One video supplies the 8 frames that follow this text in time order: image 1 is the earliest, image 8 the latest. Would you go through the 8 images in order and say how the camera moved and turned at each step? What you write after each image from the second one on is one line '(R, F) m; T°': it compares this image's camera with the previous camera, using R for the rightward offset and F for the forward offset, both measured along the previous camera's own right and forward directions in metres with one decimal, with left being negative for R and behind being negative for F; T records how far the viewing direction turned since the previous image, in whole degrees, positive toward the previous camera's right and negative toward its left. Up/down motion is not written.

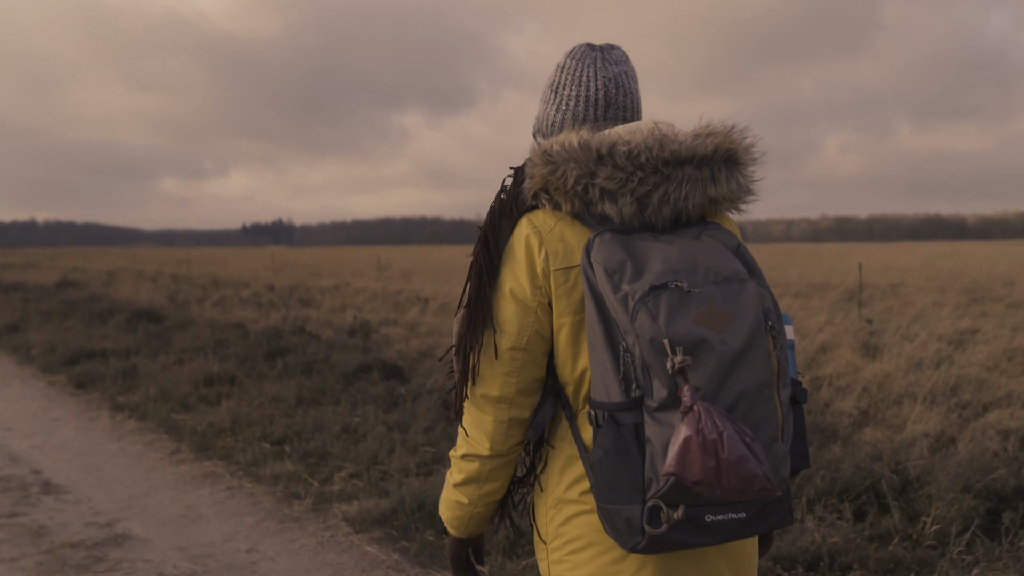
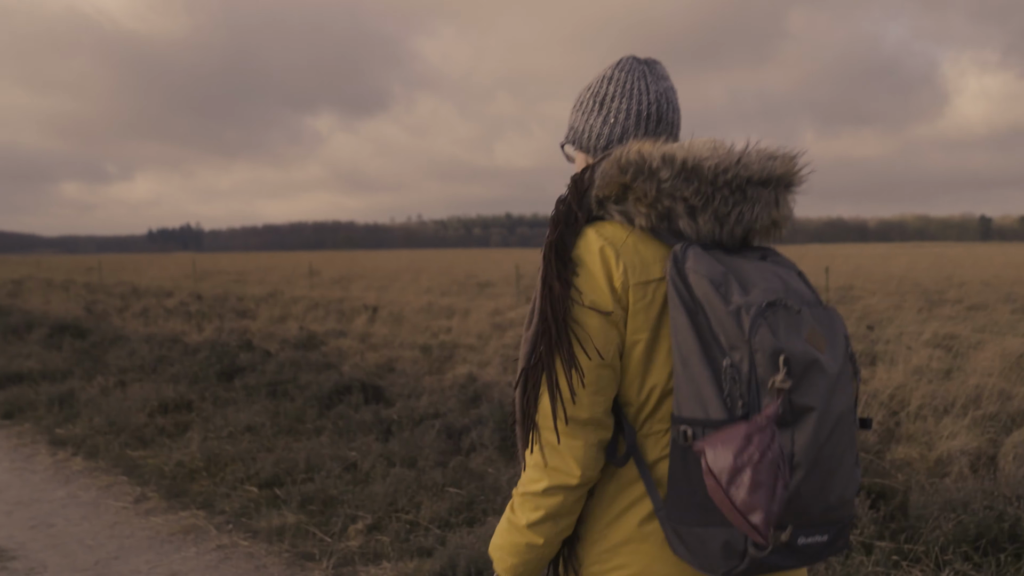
(-0.3, +0.3) m; +5°
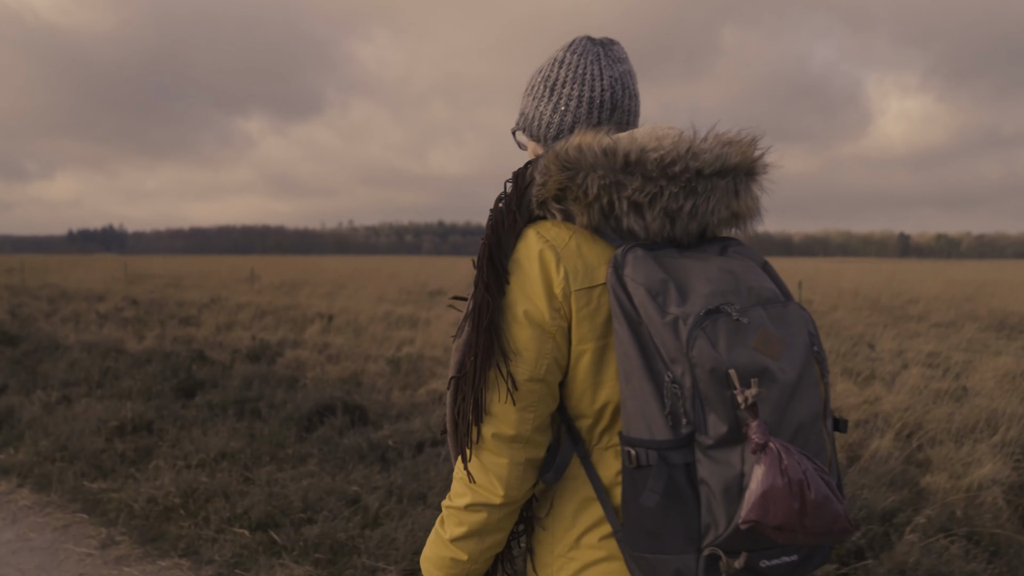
(-0.3, +0.3) m; +4°
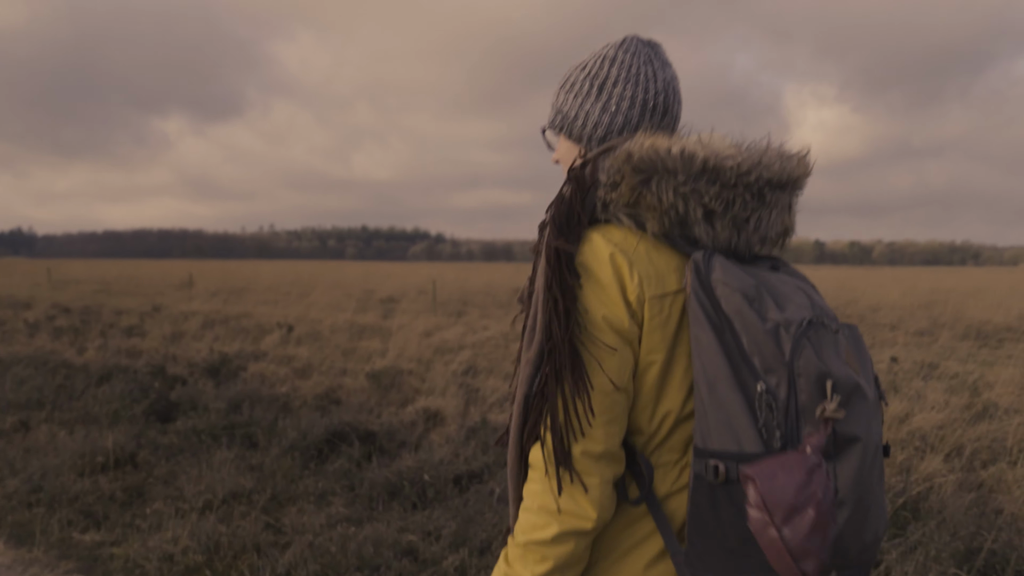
(-0.5, +0.3) m; +4°
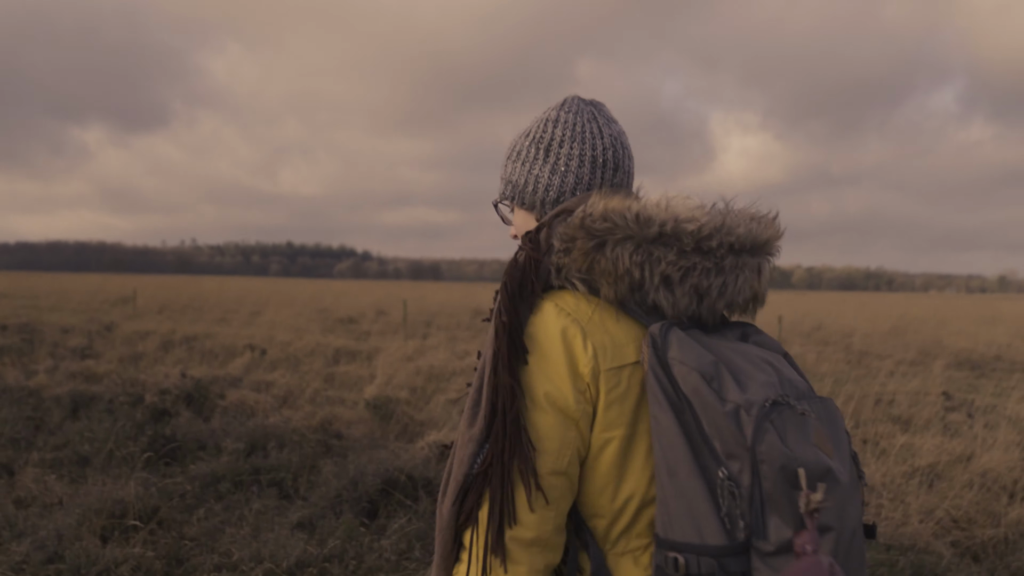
(-0.7, +0.3) m; +4°
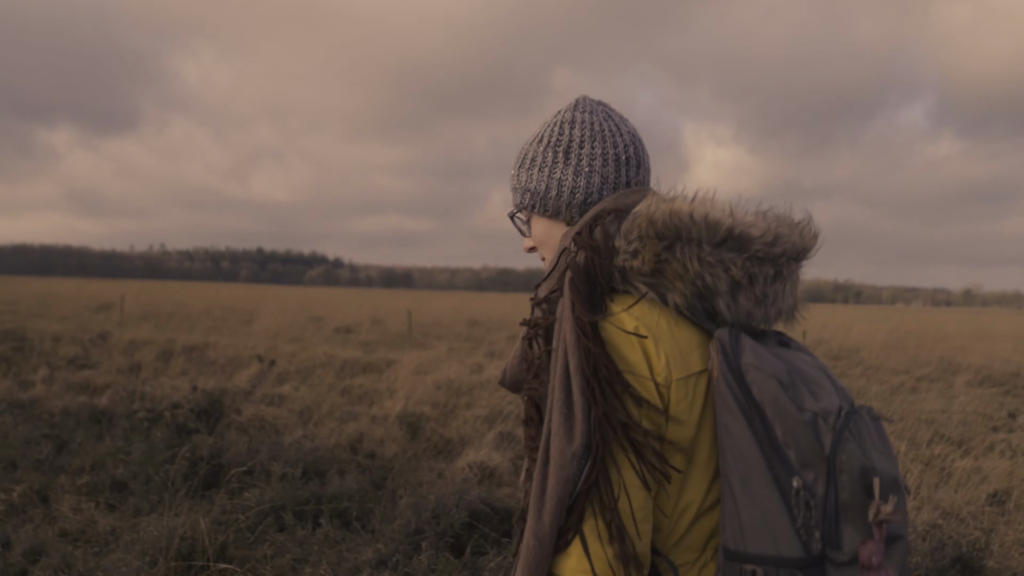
(-0.5, +0.2) m; +1°
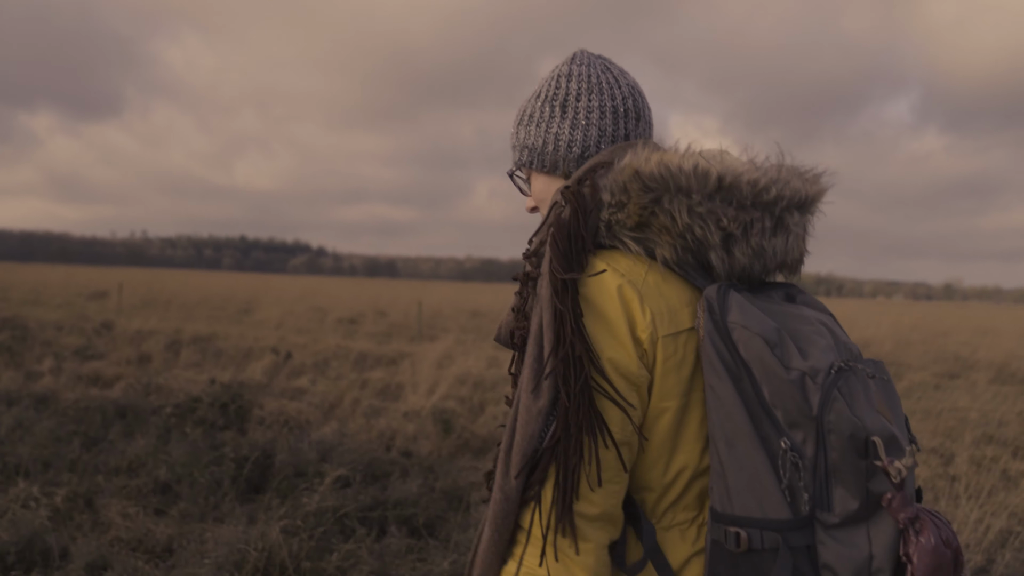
(-0.4, +0.2) m; 0°
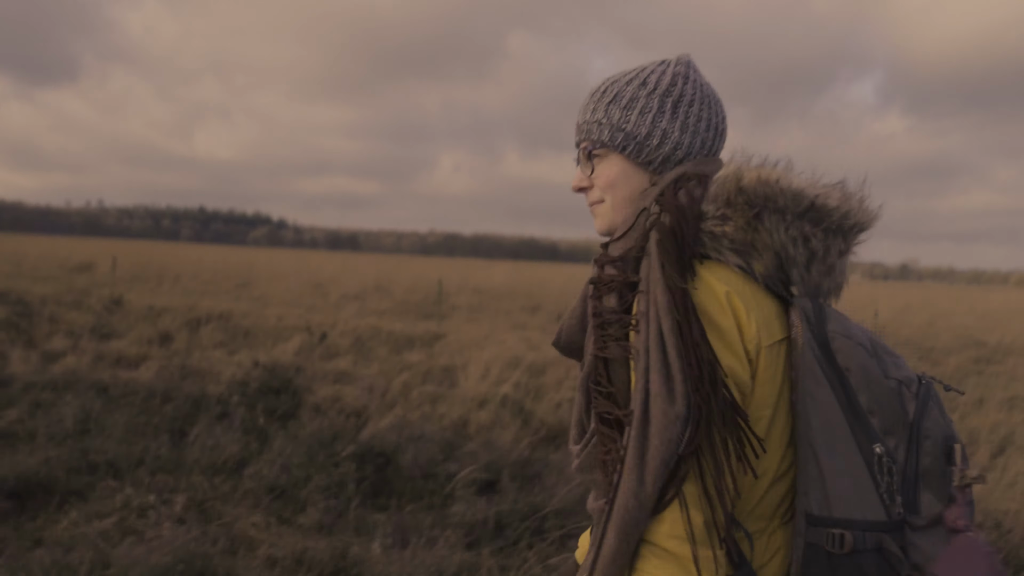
(-0.9, +0.3) m; +1°
